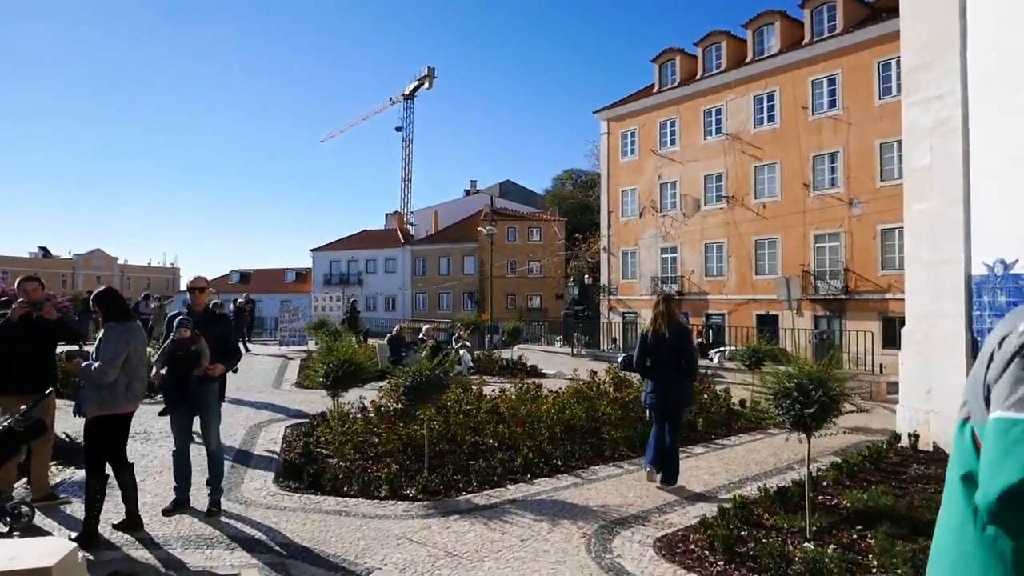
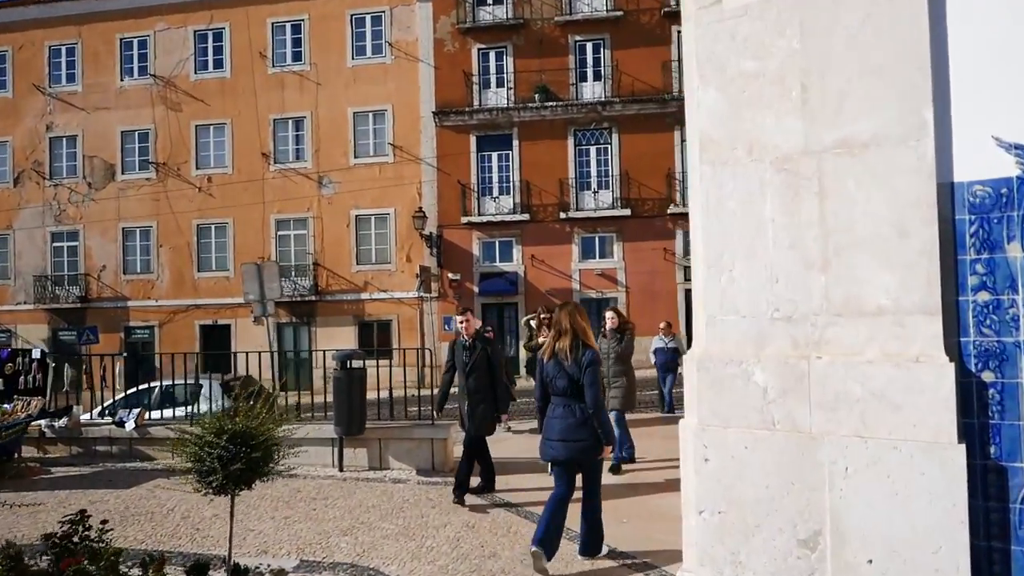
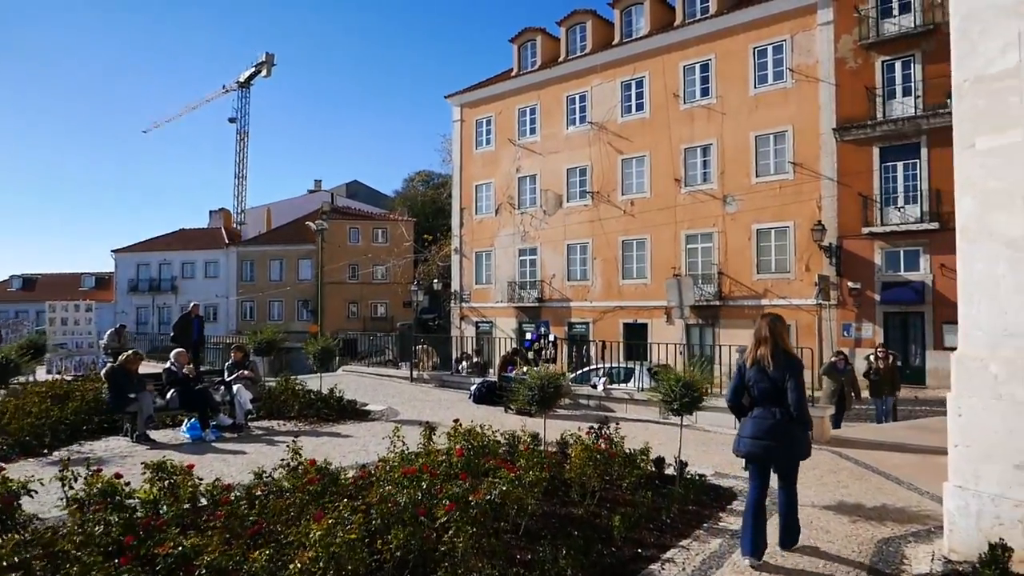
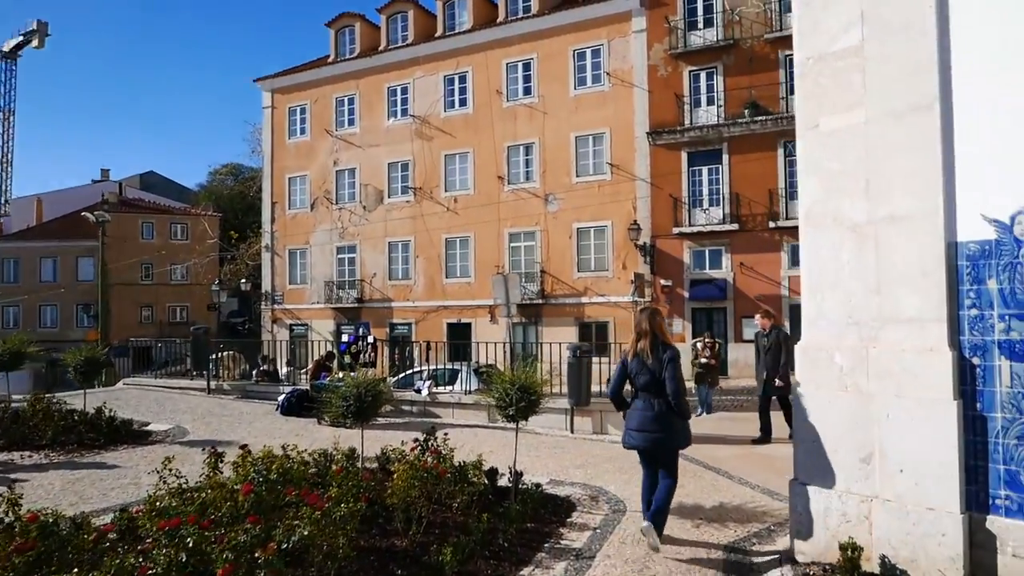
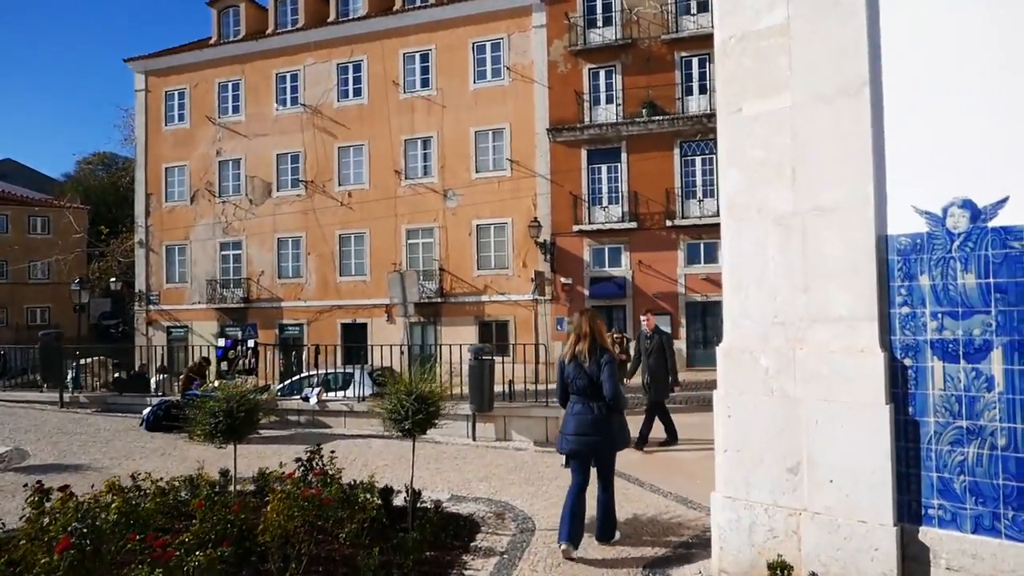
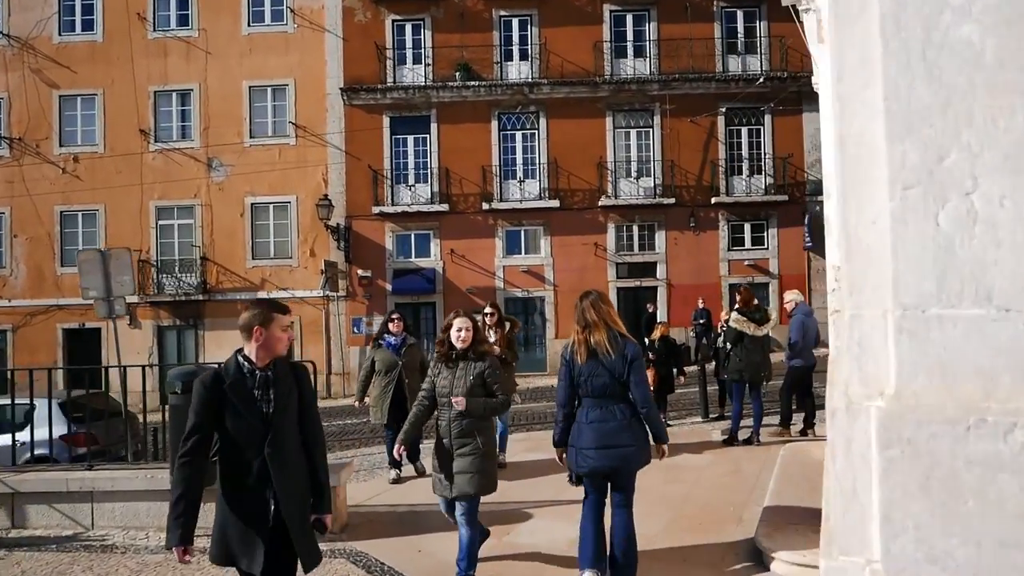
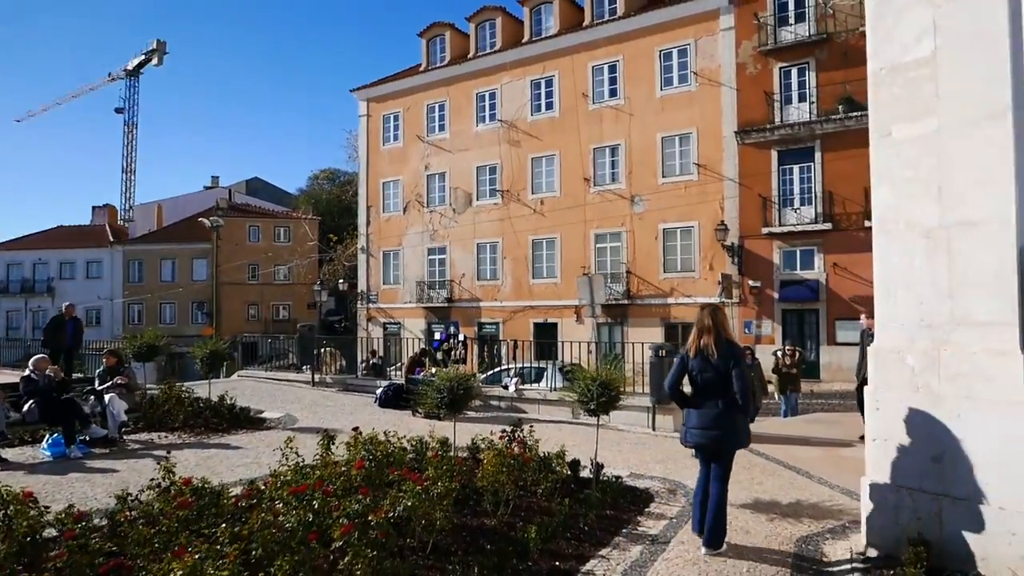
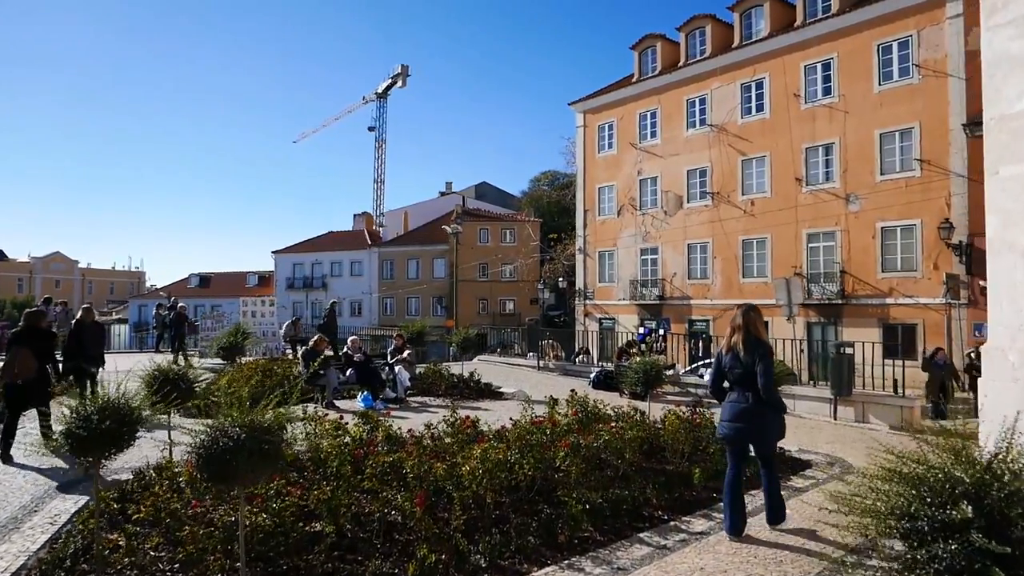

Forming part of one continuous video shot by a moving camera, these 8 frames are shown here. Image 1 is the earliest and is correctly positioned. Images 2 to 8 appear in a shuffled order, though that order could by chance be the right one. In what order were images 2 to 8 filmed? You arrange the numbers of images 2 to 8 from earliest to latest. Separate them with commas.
8, 3, 7, 4, 5, 2, 6
